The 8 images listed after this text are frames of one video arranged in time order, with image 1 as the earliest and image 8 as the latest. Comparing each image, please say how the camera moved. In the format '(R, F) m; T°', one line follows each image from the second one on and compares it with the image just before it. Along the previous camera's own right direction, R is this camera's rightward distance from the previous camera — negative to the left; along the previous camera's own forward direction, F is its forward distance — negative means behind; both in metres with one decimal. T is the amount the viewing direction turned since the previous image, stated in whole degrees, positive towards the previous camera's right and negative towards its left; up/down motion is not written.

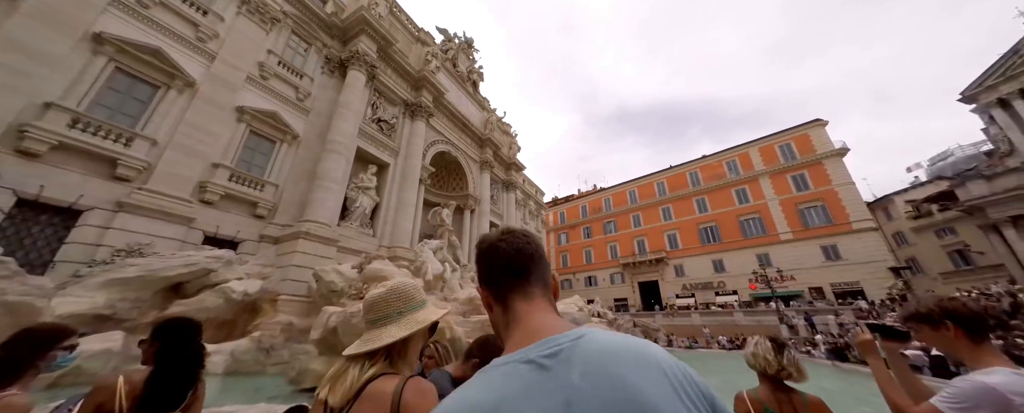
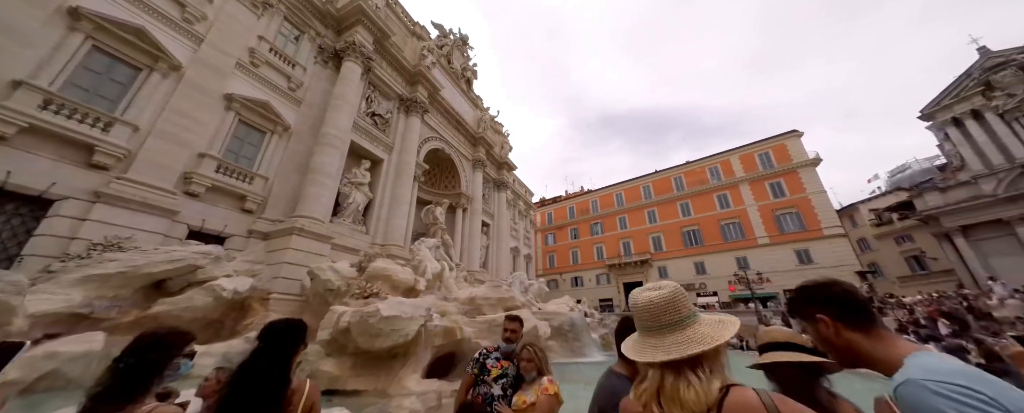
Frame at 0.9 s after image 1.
(-0.6, 0.0) m; +3°
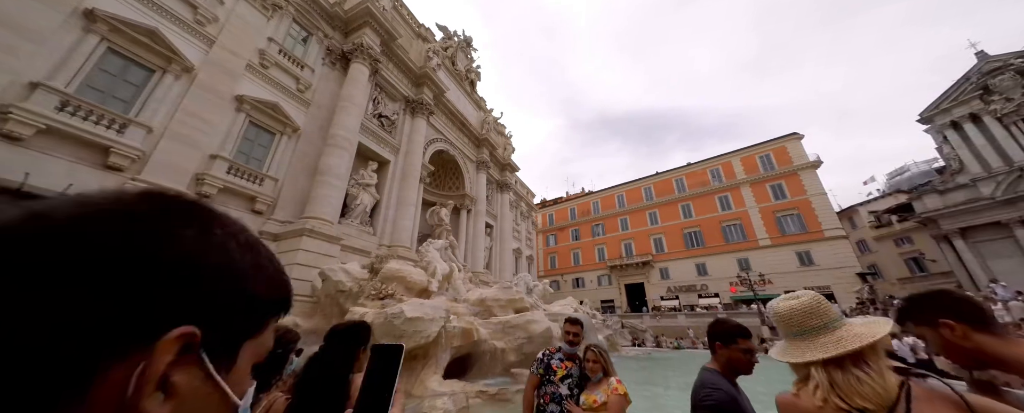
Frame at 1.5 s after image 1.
(-0.3, -0.1) m; 0°
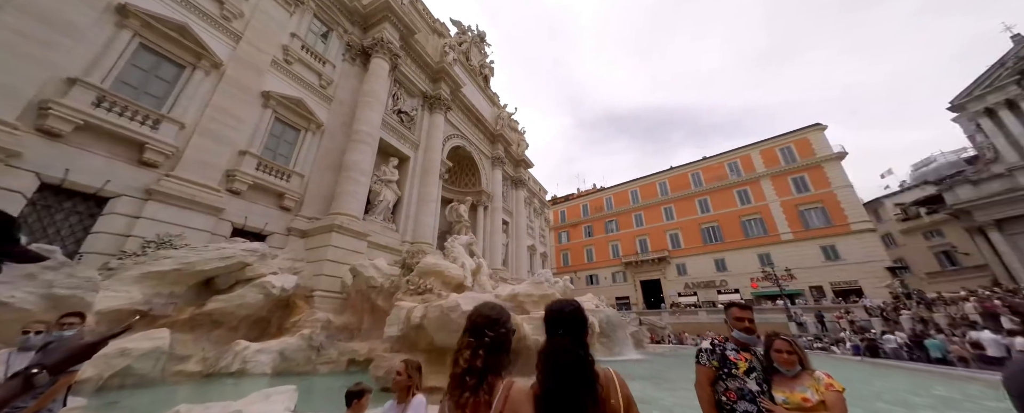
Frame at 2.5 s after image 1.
(-0.7, +0.2) m; -1°
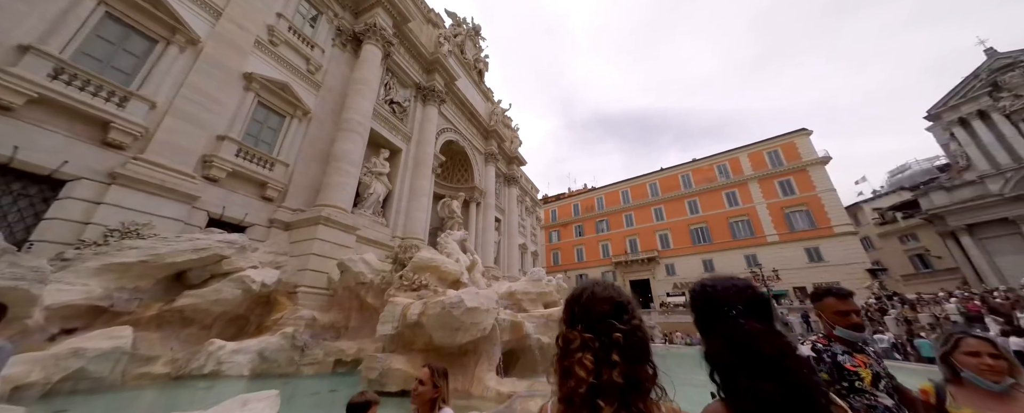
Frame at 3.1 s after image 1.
(-0.3, +0.3) m; +2°
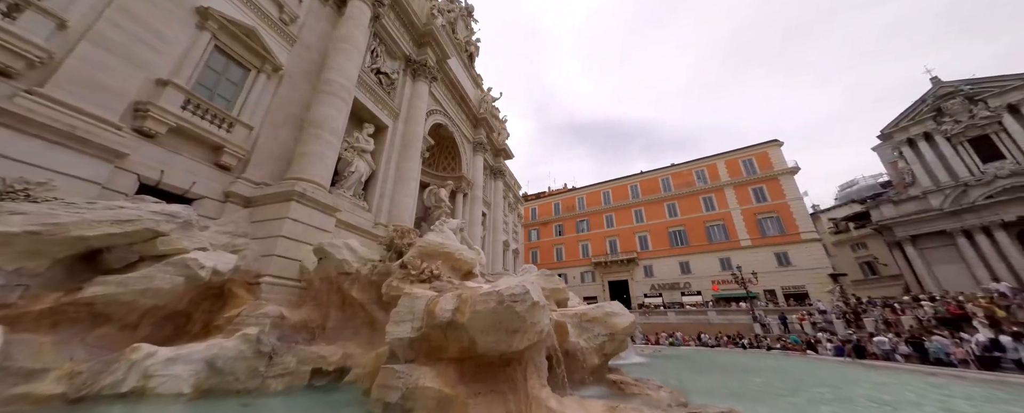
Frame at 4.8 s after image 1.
(-1.1, +1.1) m; +6°
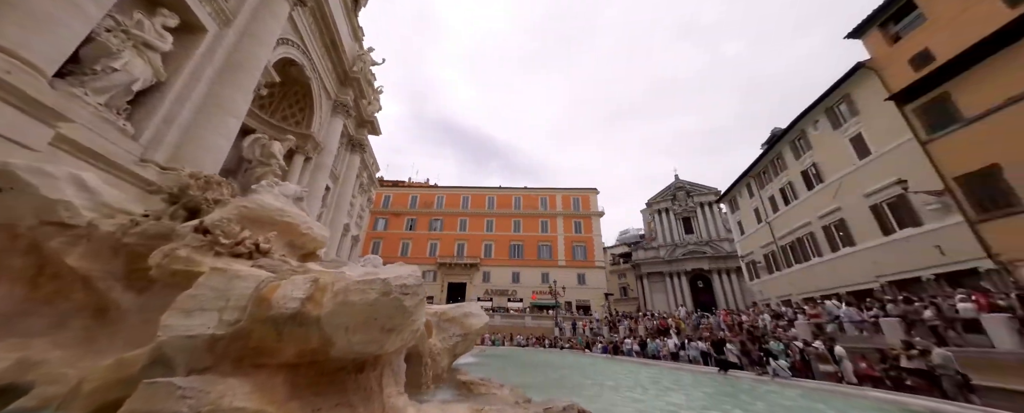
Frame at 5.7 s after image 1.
(-0.4, +0.4) m; +28°
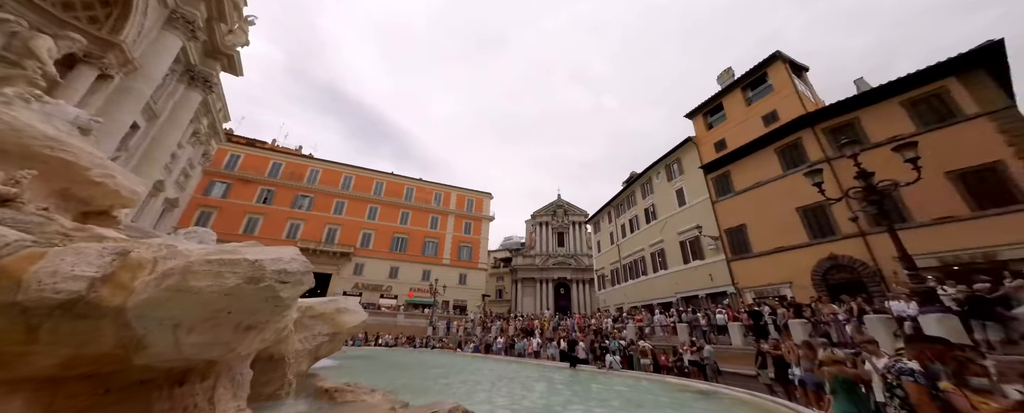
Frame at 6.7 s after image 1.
(-0.3, +0.1) m; +21°
